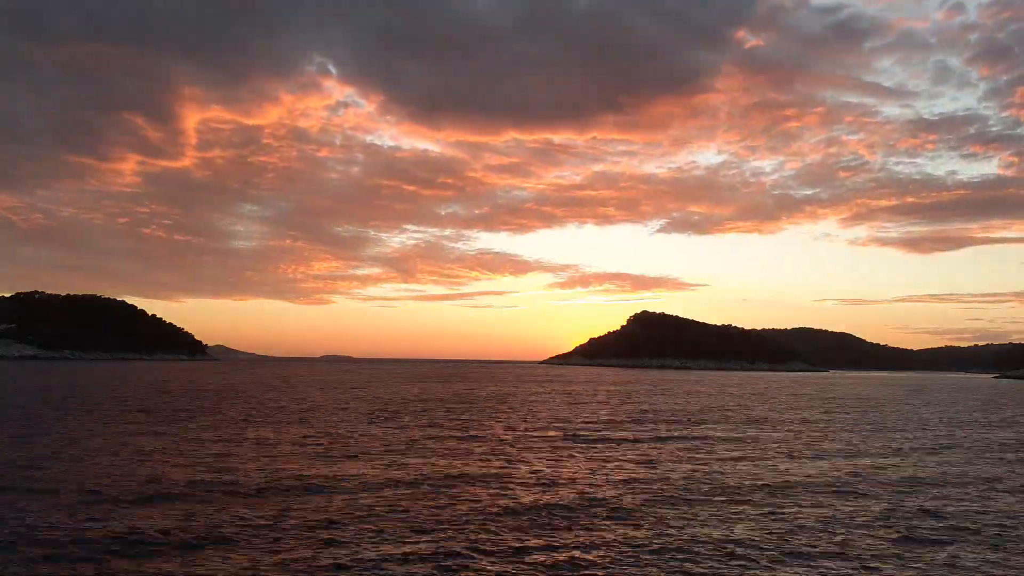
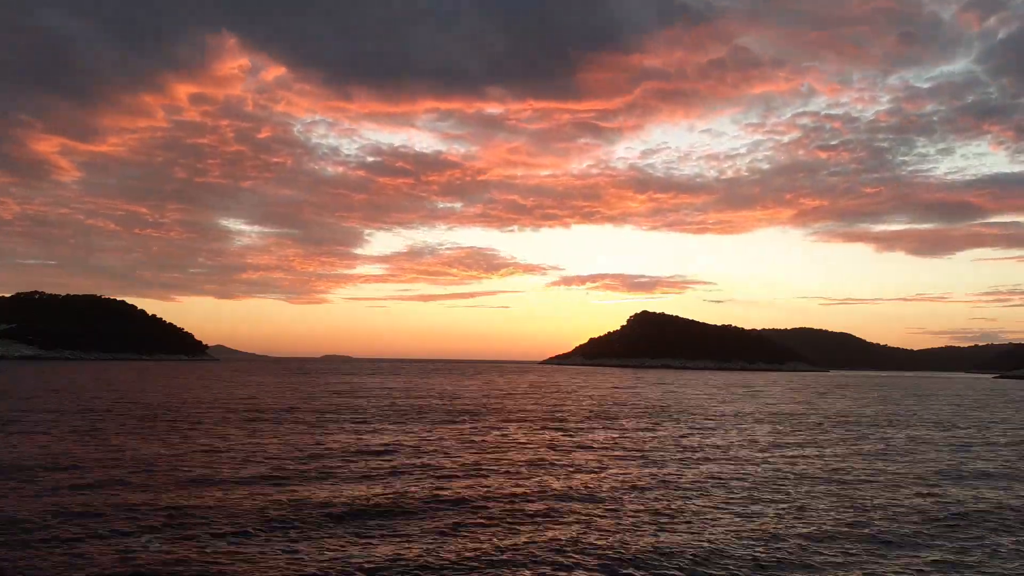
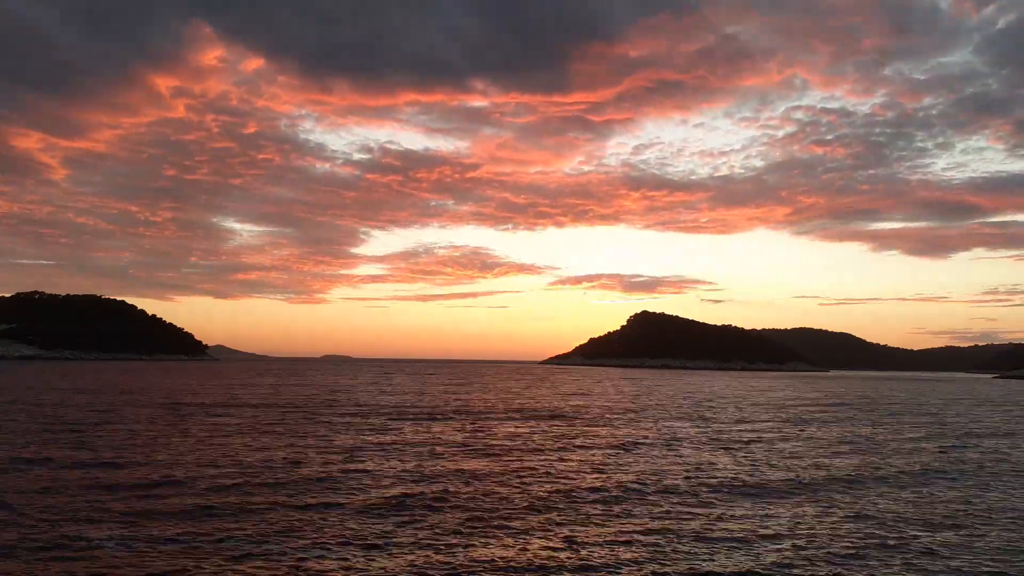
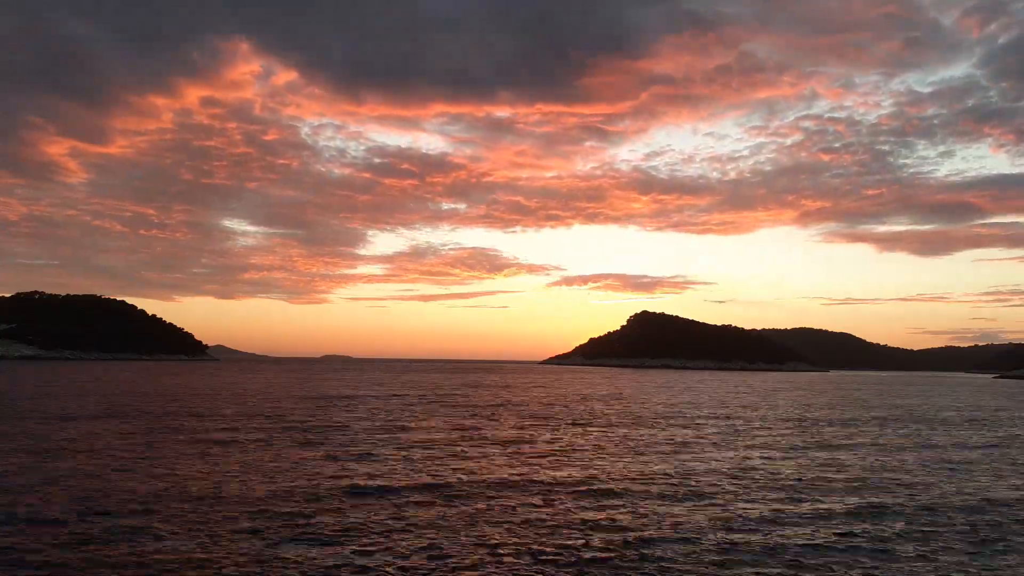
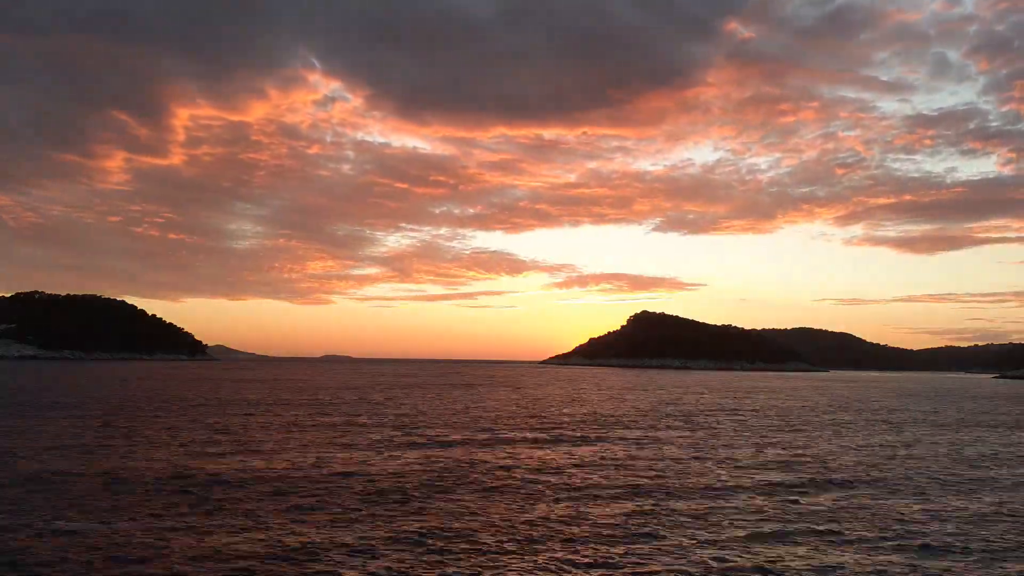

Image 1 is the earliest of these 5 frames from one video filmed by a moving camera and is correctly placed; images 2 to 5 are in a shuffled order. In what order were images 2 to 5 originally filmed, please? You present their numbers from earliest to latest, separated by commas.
5, 4, 2, 3
